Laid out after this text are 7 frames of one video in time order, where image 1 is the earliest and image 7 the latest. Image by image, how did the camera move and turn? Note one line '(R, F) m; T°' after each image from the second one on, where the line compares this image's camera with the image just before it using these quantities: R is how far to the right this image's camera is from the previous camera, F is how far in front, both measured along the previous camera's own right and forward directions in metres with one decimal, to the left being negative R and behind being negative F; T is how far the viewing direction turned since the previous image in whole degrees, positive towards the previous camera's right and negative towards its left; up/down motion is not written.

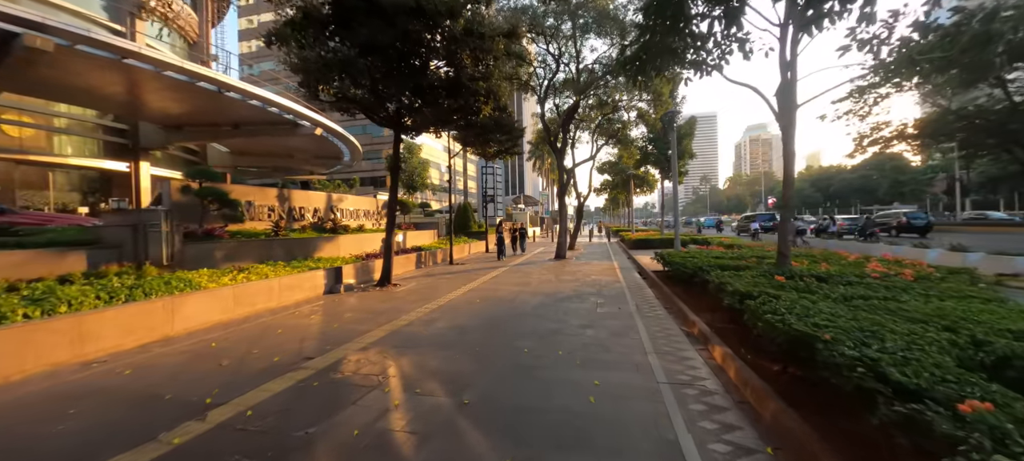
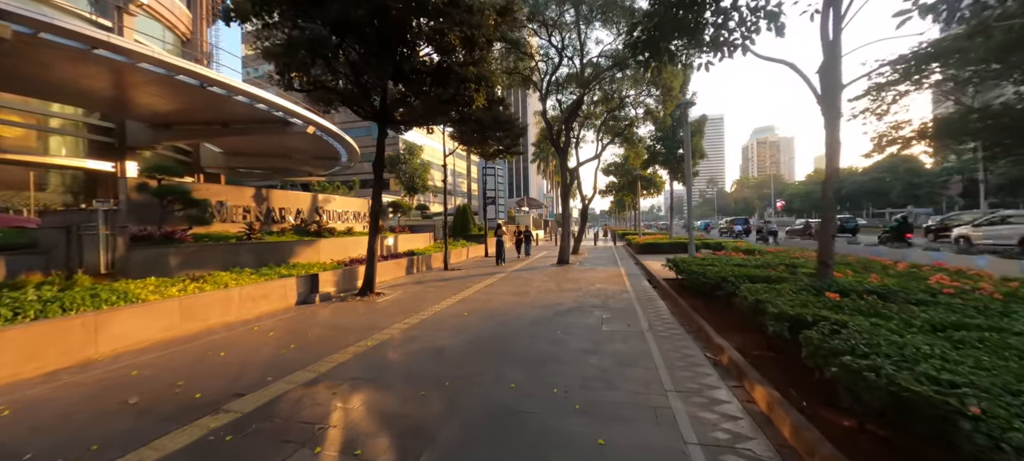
(+0.3, +1.2) m; -1°
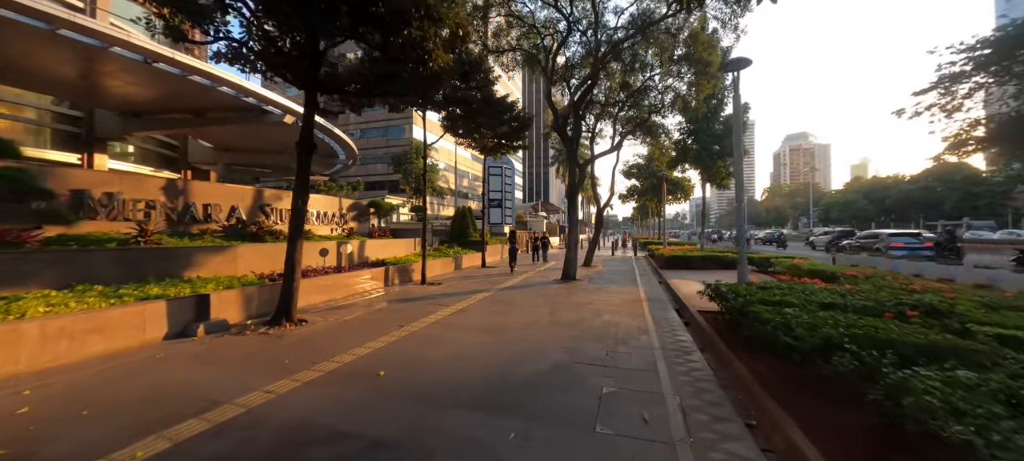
(+1.1, +3.2) m; -3°
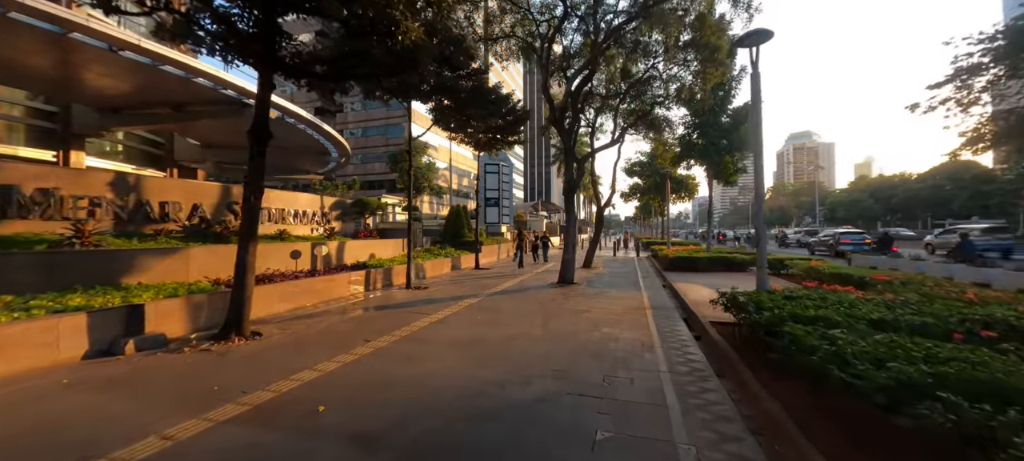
(+0.3, +1.1) m; 0°
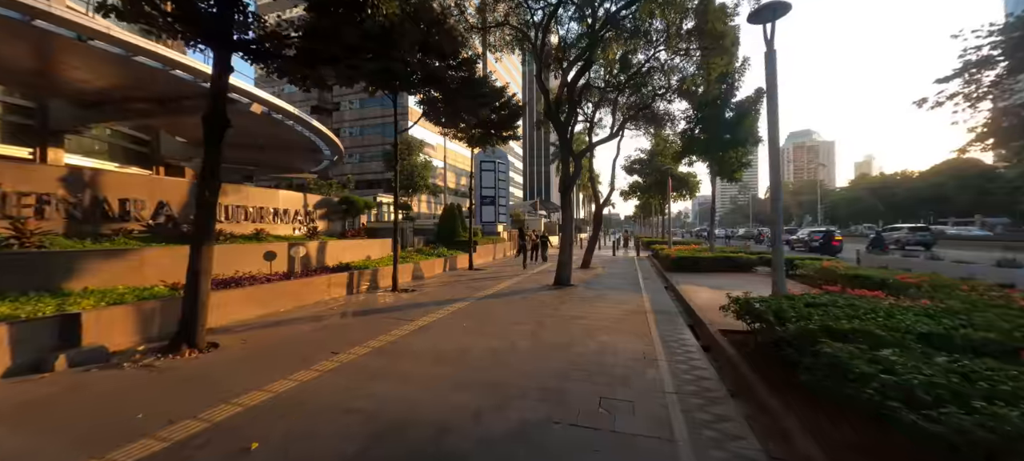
(+0.2, +0.7) m; 0°
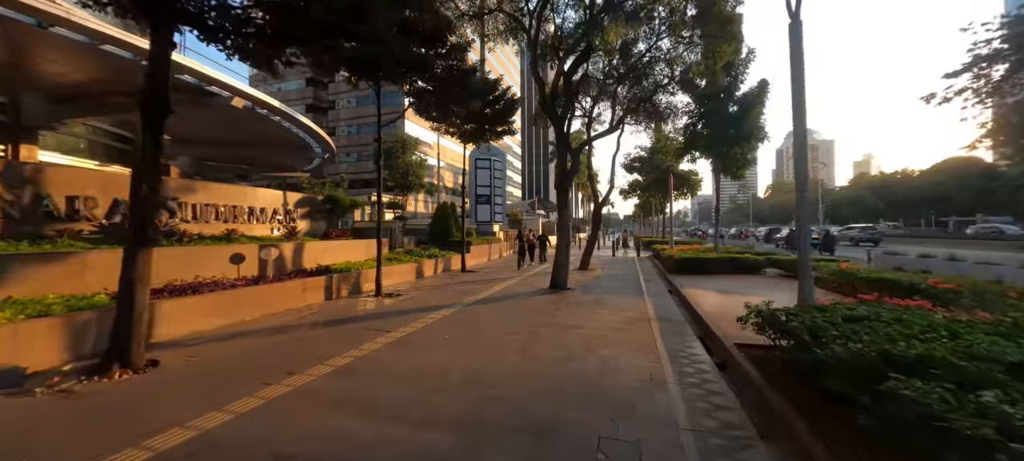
(+0.2, +0.8) m; 0°
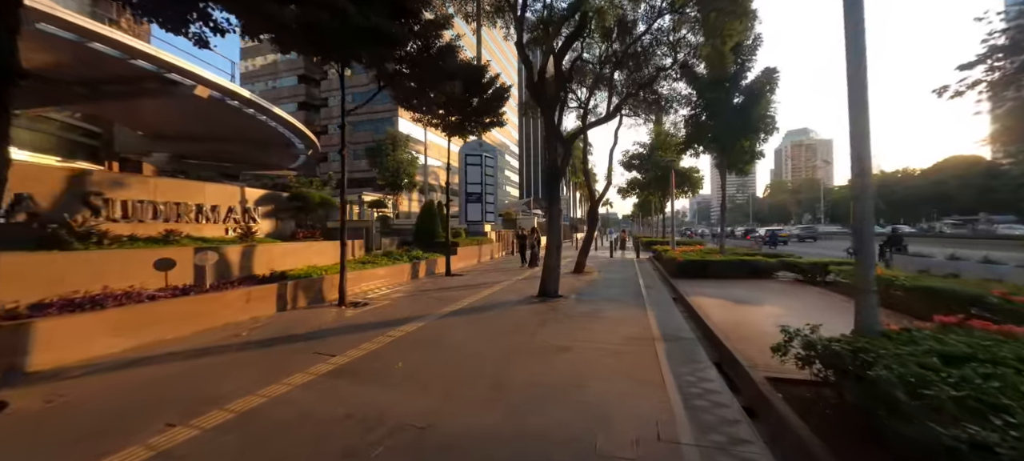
(+0.4, +1.3) m; 0°
